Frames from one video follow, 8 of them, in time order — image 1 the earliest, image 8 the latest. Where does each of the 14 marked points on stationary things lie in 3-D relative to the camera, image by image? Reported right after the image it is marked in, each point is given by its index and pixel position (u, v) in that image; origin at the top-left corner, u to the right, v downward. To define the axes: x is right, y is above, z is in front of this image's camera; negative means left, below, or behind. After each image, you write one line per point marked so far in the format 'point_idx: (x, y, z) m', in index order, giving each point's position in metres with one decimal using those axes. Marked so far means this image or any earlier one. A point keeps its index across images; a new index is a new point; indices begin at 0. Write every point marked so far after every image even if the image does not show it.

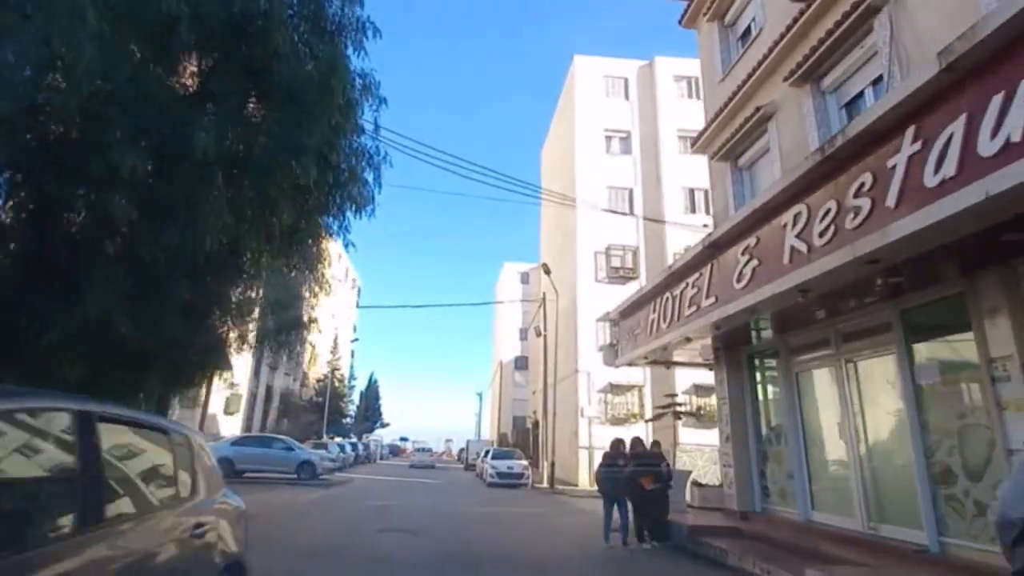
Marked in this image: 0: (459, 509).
0: (-1.8, -7.4, +17.5) m
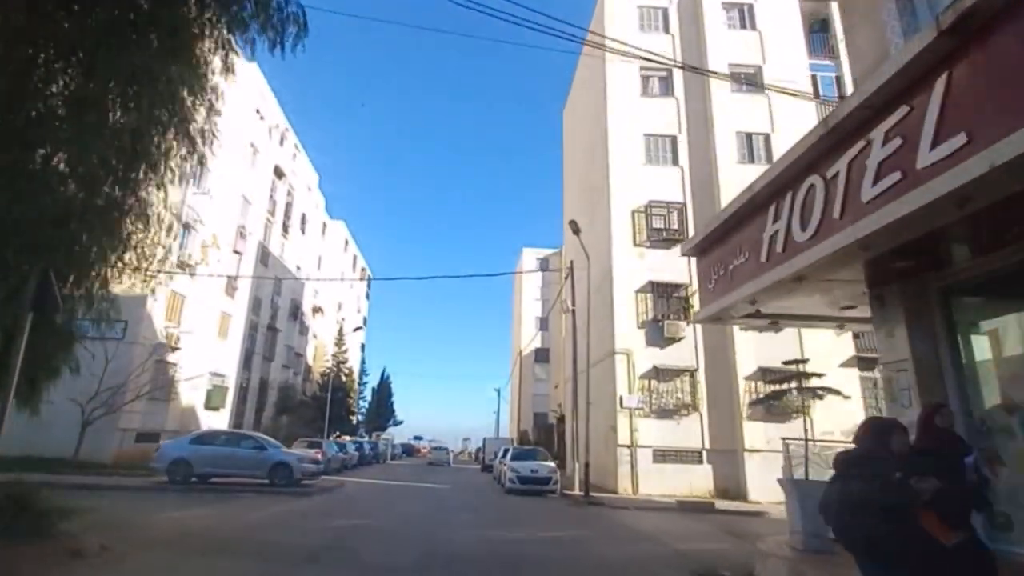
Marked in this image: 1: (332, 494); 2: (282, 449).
0: (-1.1, -6.0, +13.0) m
1: (-6.6, -7.6, +19.3) m
2: (-7.9, -5.5, +17.9) m
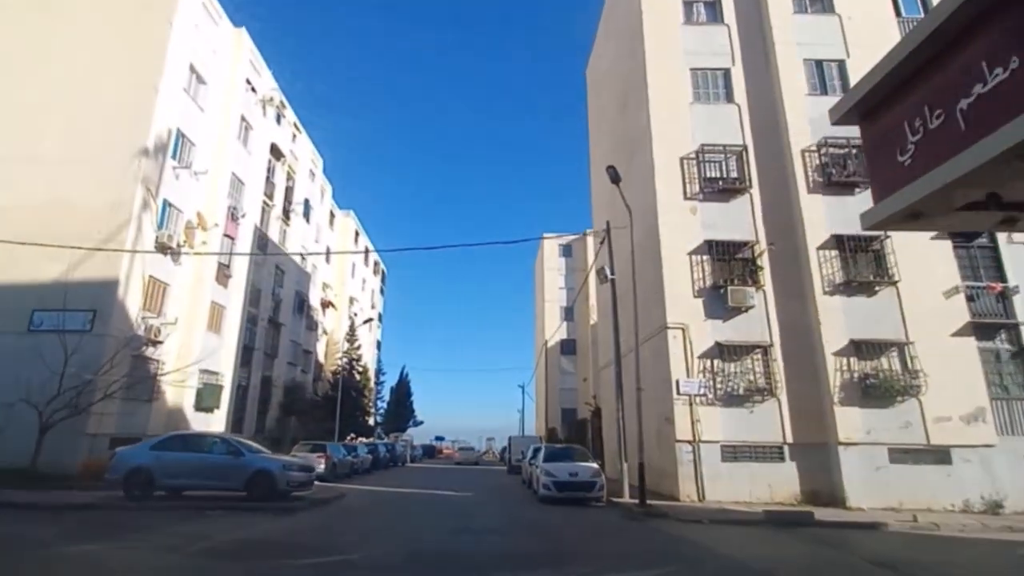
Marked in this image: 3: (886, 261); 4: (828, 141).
0: (-0.3, -4.9, +9.4) m
1: (-5.5, -6.6, +15.9) m
2: (-6.9, -4.6, +14.5) m
3: (+12.2, +0.9, +17.1) m
4: (+11.0, +5.1, +18.2) m
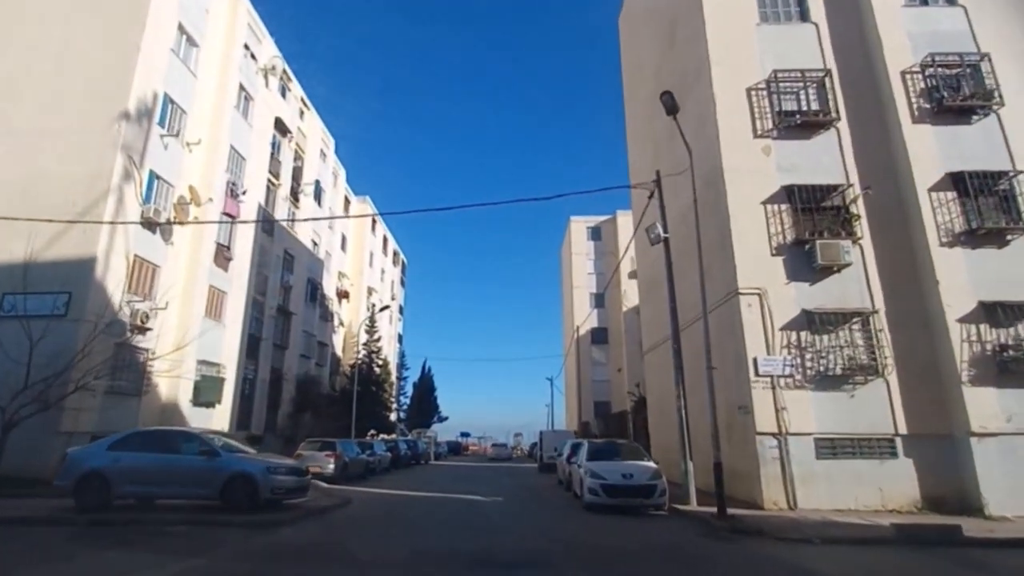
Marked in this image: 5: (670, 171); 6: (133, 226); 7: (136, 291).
0: (+0.4, -3.9, +6.4) m
1: (-4.5, -5.7, +13.1) m
2: (-6.1, -3.7, +11.8) m
3: (+13.0, +2.2, +13.5) m
4: (+11.8, +6.4, +14.6) m
5: (+5.6, +4.1, +18.4) m
6: (-14.0, +2.3, +19.4) m
7: (-14.0, -0.1, +19.5) m
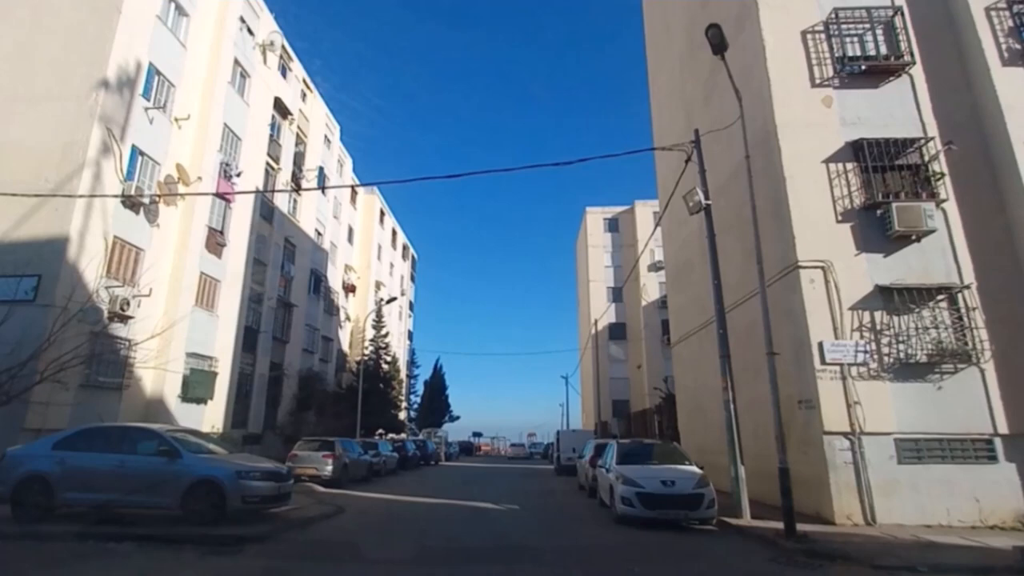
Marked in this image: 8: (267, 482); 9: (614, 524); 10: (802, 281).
0: (+0.6, -3.3, +4.4) m
1: (-4.1, -5.2, +11.2) m
2: (-5.7, -3.2, +9.9) m
3: (+13.4, +2.8, +11.2) m
4: (+12.2, +7.0, +12.4) m
5: (+6.1, +4.7, +16.3) m
6: (-13.5, +2.8, +17.7) m
7: (-13.4, +0.4, +17.8) m
8: (-4.7, -3.7, +10.0) m
9: (+2.2, -5.1, +11.3) m
10: (+6.3, +0.2, +11.4) m
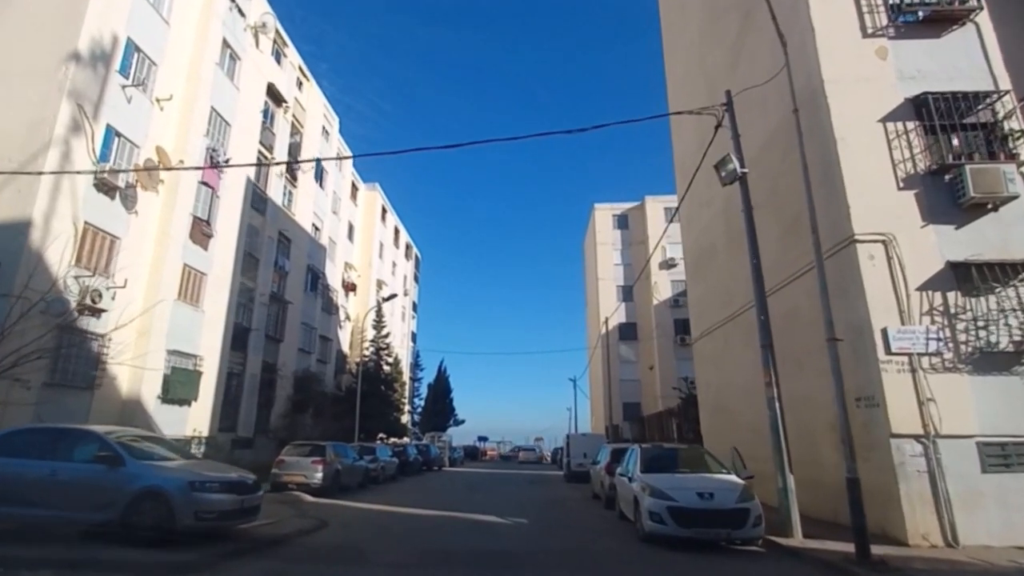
0: (+0.6, -2.8, +2.7) m
1: (-4.0, -4.8, +9.5) m
2: (-5.6, -2.8, +8.3) m
3: (+13.5, +3.3, +9.5) m
4: (+12.3, +7.4, +10.7) m
5: (+6.3, +5.1, +14.6) m
6: (-13.3, +3.1, +16.3) m
7: (-13.2, +0.7, +16.4) m
8: (-4.5, -3.3, +8.4) m
9: (+2.3, -4.7, +9.6) m
10: (+6.4, +0.6, +9.7) m
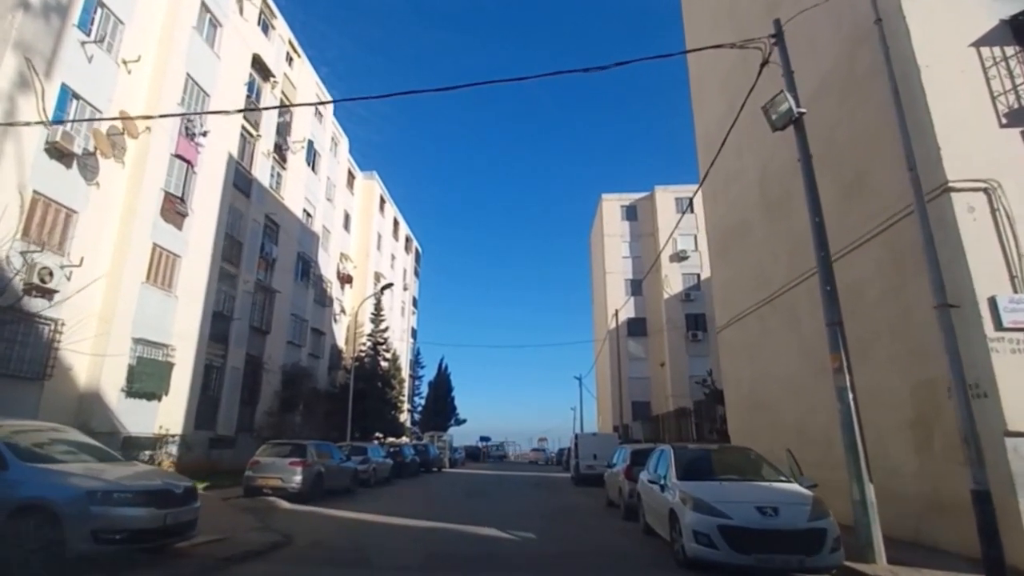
0: (+0.7, -2.2, +0.7) m
1: (-3.9, -4.2, +7.6) m
2: (-5.5, -2.2, +6.4) m
3: (+13.6, +3.8, +7.4) m
4: (+12.4, +8.0, +8.6) m
5: (+6.4, +5.7, +12.6) m
6: (-13.2, +3.7, +14.4) m
7: (-13.1, +1.3, +14.5) m
8: (-4.5, -2.7, +6.5) m
9: (+2.4, -4.1, +7.6) m
10: (+6.5, +1.2, +7.7) m
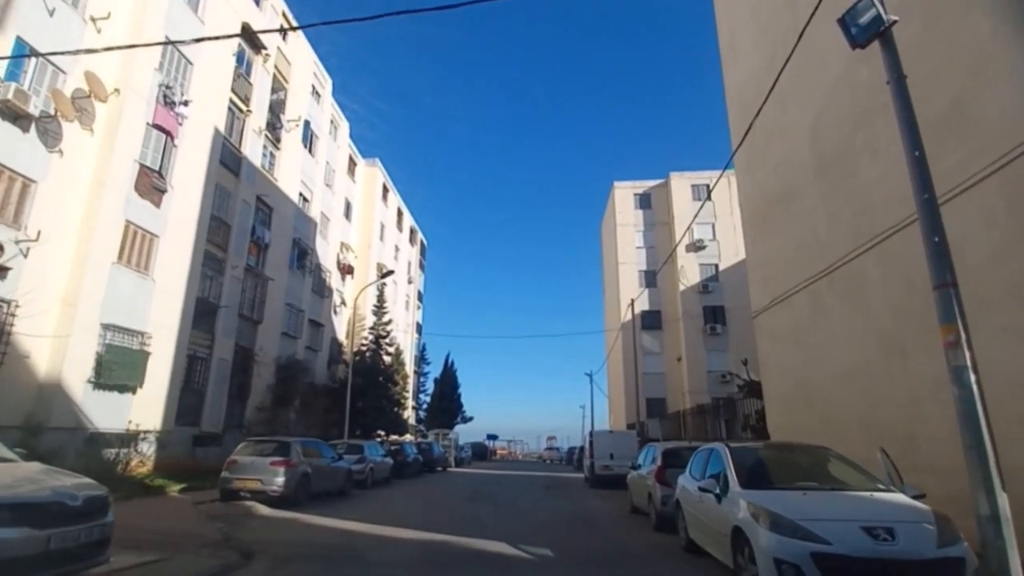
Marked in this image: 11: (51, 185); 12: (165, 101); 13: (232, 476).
0: (+0.7, -1.7, -1.1) m
1: (-3.7, -3.6, +5.8) m
2: (-5.4, -1.6, +4.6) m
3: (+13.7, +4.5, +5.3) m
4: (+12.5, +8.6, +6.6) m
5: (+6.6, +6.3, +10.6) m
6: (-12.9, +4.3, +12.7) m
7: (-12.9, +1.9, +12.8) m
8: (-4.3, -2.1, +4.7) m
9: (+2.5, -3.5, +5.7) m
10: (+6.7, +1.8, +5.8) m
11: (-12.7, +2.9, +14.5) m
12: (-11.9, +6.5, +18.1) m
13: (-7.1, -4.8, +13.4) m
